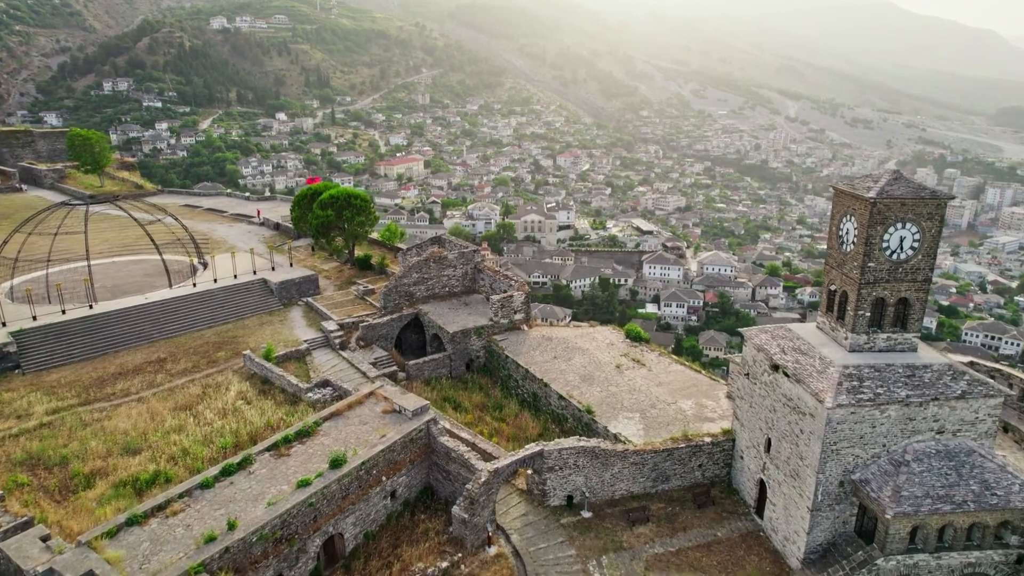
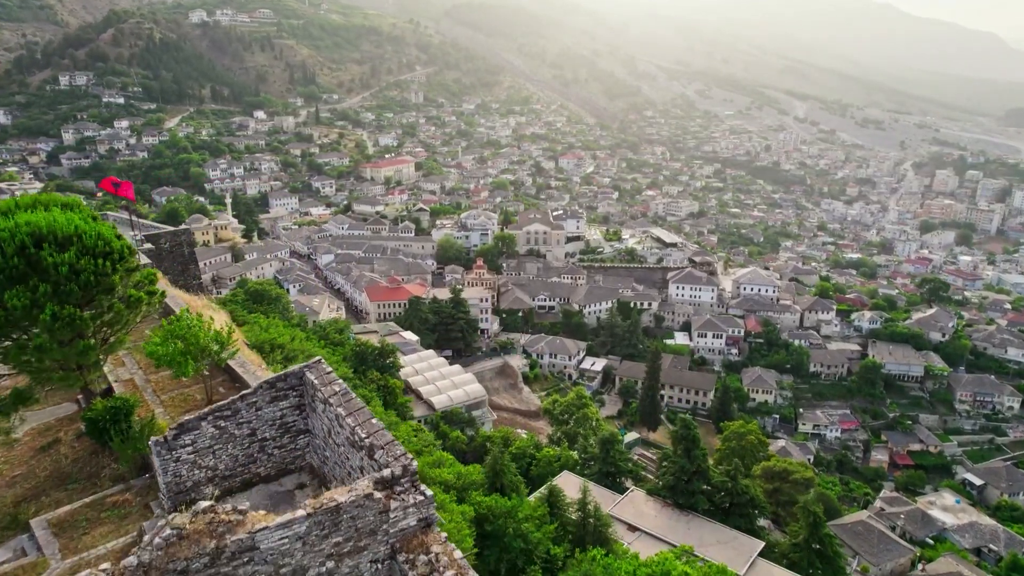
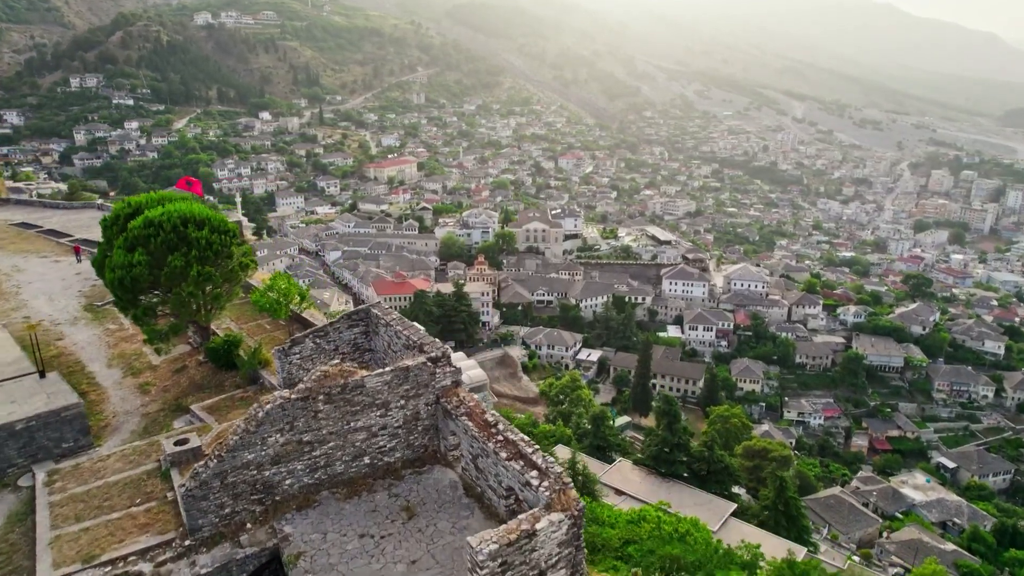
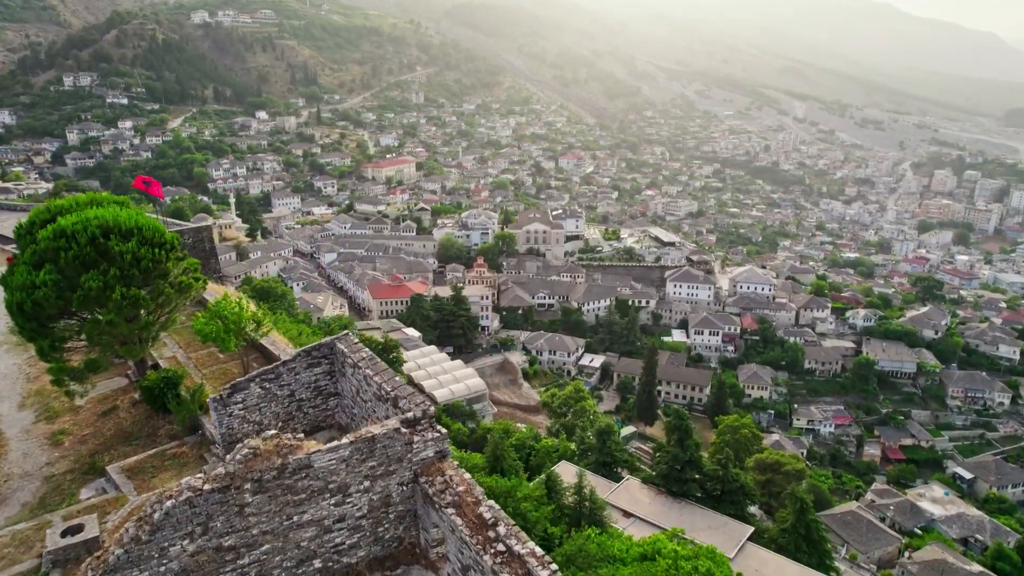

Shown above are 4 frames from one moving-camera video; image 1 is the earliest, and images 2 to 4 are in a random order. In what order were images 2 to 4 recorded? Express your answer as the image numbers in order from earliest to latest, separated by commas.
3, 4, 2
